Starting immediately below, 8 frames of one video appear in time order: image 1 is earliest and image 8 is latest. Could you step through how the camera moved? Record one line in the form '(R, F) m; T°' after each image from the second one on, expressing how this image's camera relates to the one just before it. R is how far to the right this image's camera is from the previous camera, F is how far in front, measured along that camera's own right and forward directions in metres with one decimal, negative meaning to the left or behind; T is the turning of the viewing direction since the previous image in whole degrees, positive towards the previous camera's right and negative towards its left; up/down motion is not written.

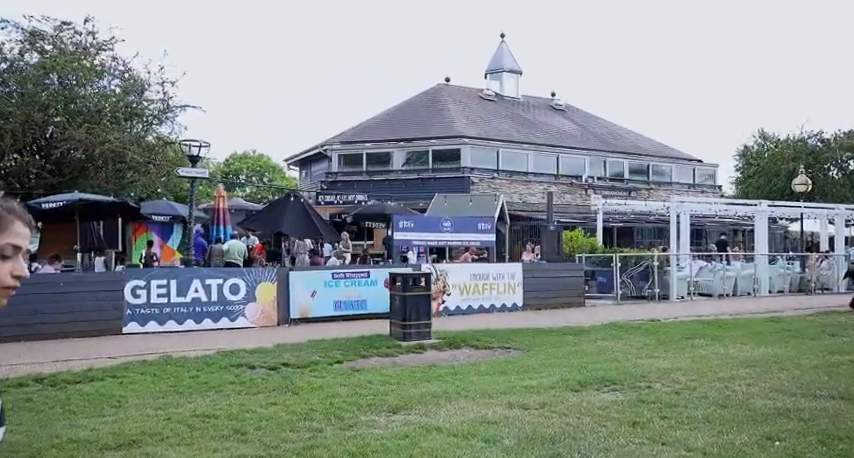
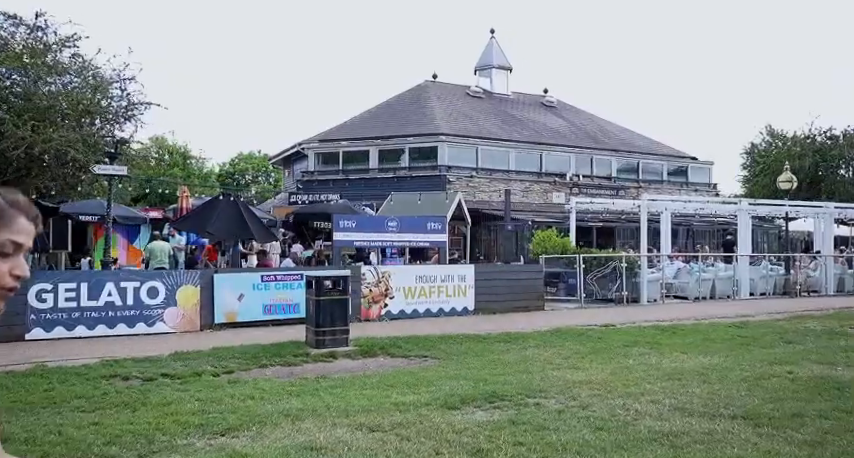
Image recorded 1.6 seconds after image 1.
(+1.6, +0.9) m; -1°
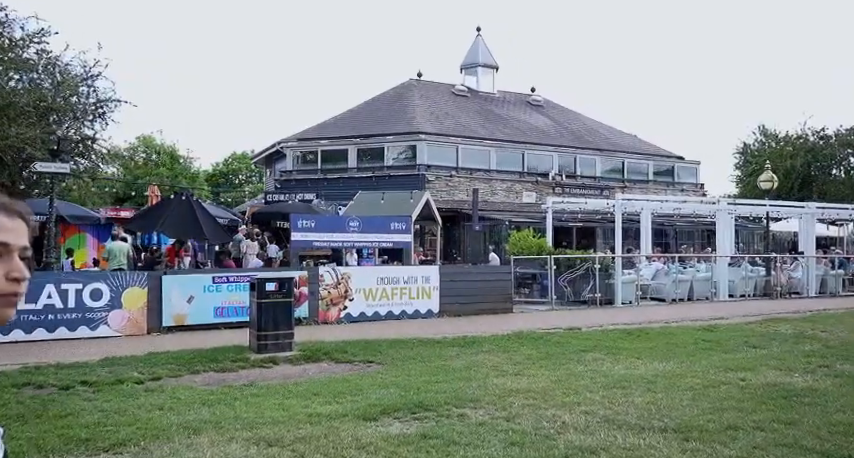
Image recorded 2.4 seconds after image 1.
(+0.8, +0.5) m; 0°
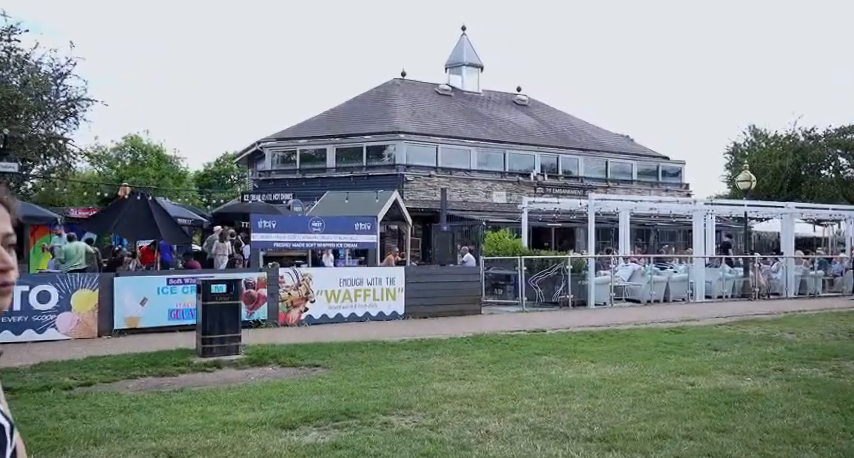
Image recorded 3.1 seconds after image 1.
(+0.7, +0.3) m; 0°
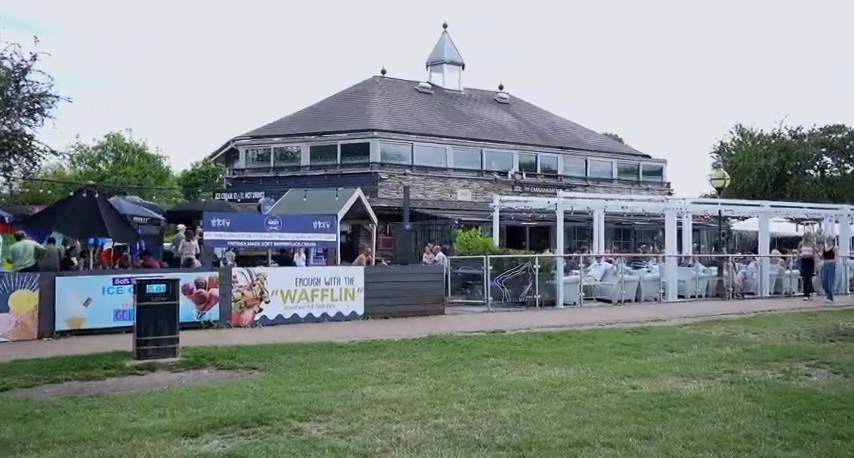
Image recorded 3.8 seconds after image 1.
(+0.7, +0.4) m; 0°
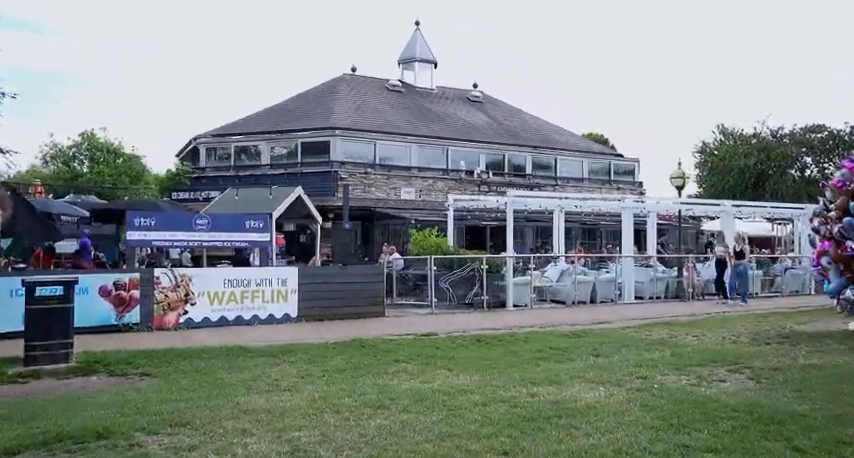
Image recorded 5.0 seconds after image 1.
(+1.2, +0.6) m; 0°
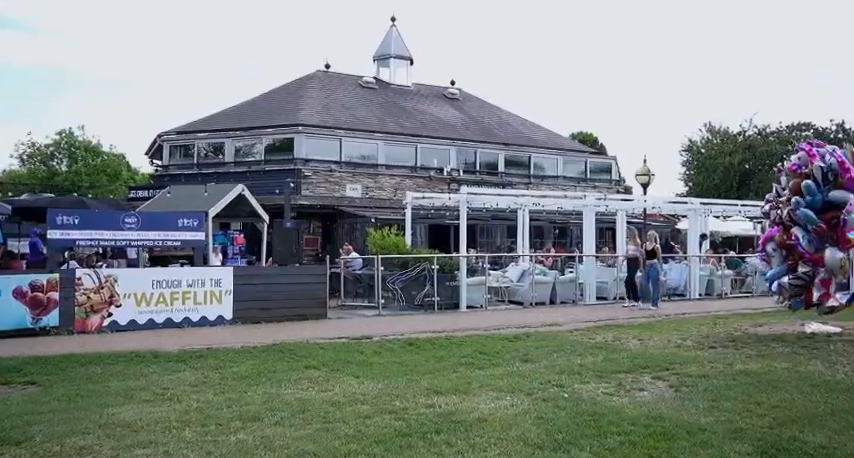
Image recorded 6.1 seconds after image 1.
(+1.2, +0.7) m; 0°
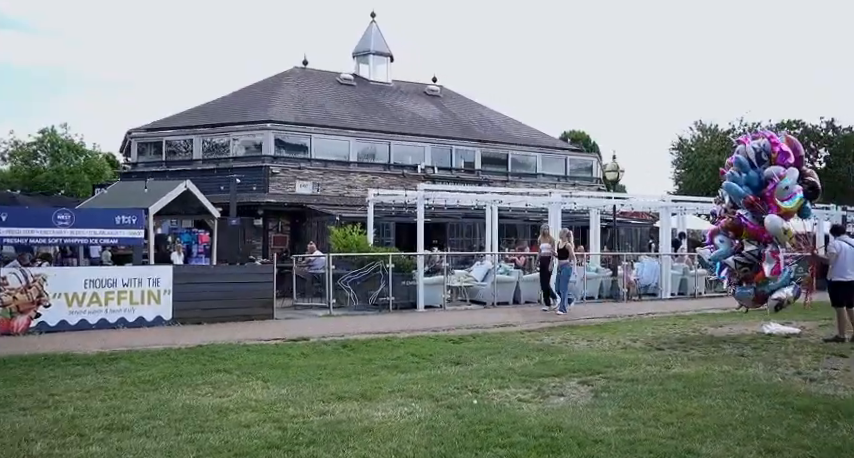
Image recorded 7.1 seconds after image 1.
(+1.0, +0.6) m; 0°
